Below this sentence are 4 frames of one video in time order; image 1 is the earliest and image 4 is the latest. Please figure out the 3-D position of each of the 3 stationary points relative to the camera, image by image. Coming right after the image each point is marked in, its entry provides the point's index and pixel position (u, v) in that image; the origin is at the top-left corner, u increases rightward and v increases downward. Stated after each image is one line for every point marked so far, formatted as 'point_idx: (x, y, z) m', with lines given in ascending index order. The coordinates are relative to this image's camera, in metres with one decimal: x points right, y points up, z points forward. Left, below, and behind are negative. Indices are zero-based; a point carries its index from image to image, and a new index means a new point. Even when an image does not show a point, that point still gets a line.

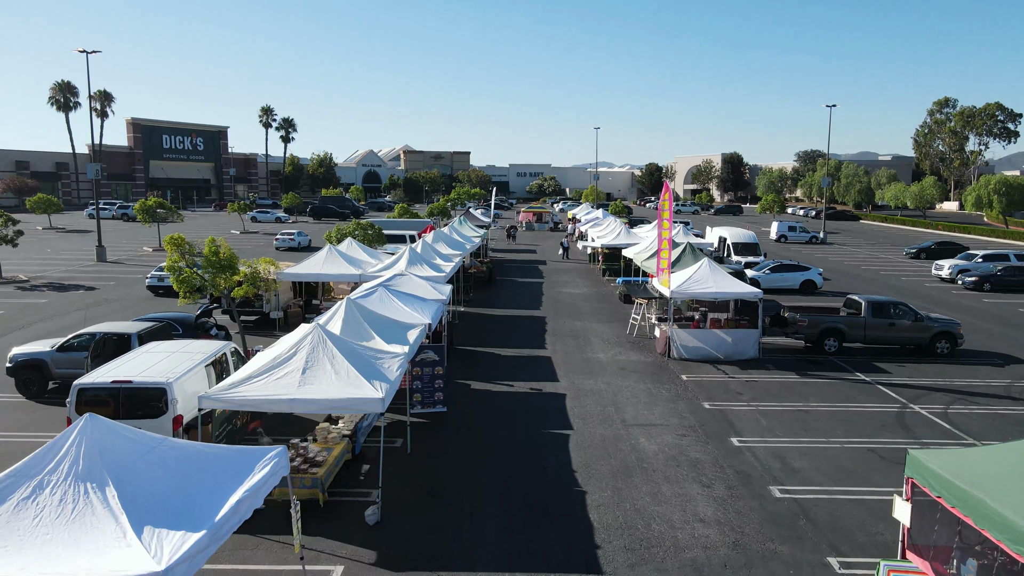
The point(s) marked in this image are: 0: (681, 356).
0: (+4.0, -1.6, +17.3) m
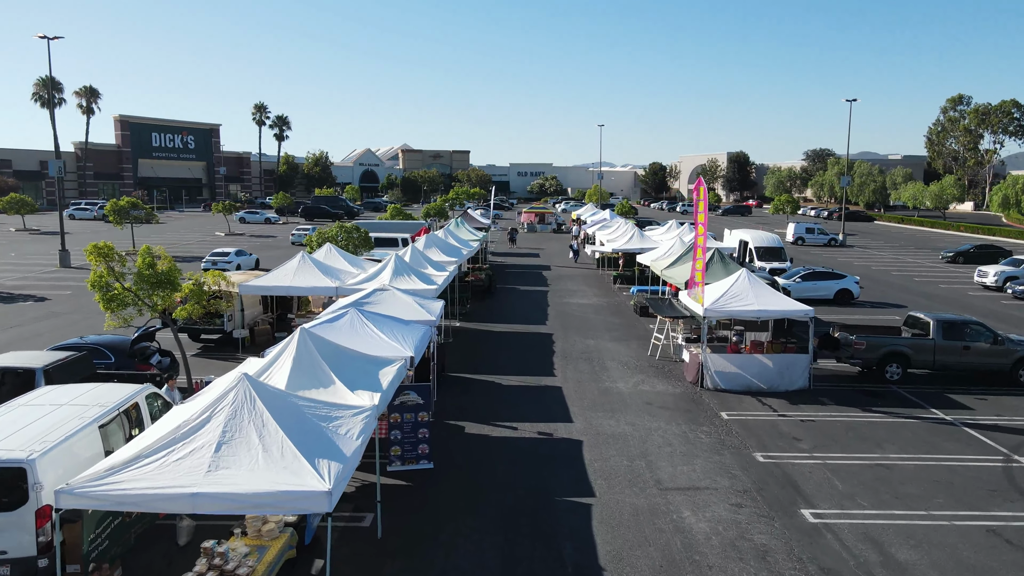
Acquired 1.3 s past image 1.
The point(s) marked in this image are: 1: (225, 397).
0: (+4.0, -1.9, +14.5) m
1: (-2.6, -1.0, +6.8) m
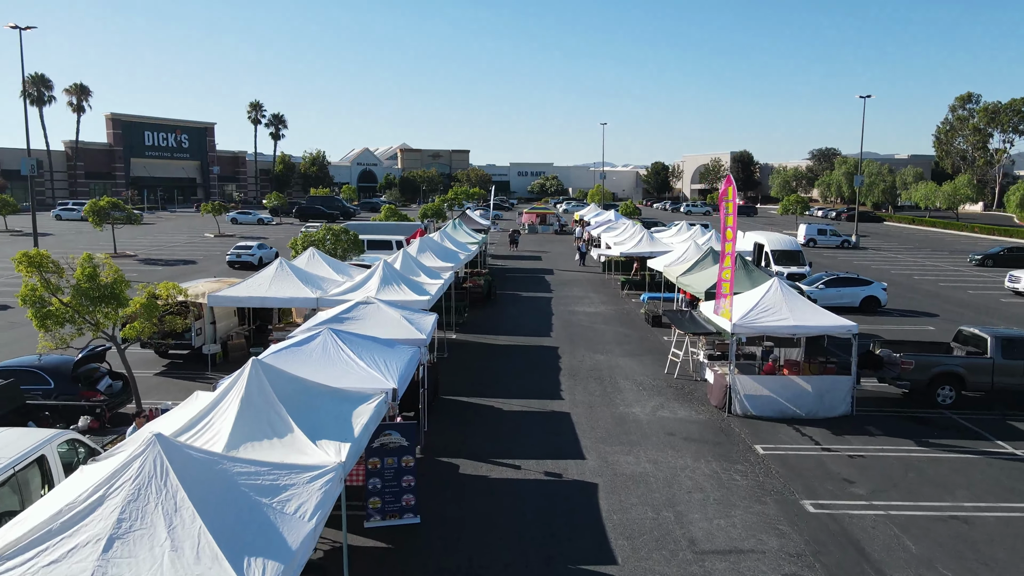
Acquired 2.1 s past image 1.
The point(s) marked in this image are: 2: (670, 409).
0: (+4.1, -2.2, +12.8) m
1: (-2.6, -1.2, +5.0) m
2: (+2.8, -2.1, +13.1) m
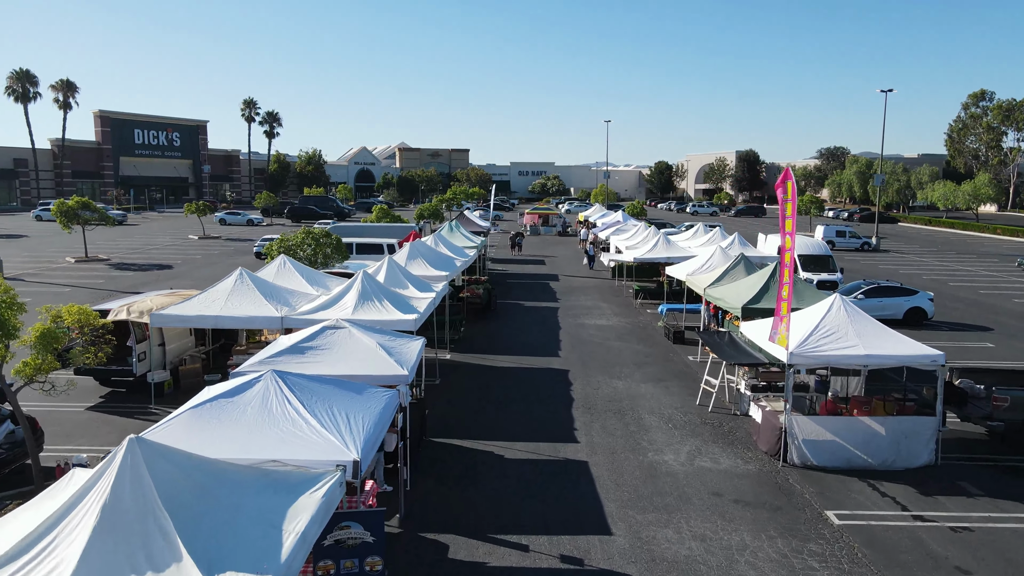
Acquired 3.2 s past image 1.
0: (+4.1, -2.4, +10.3) m
1: (-2.5, -1.5, +2.6) m
2: (+2.9, -2.4, +10.7) m
